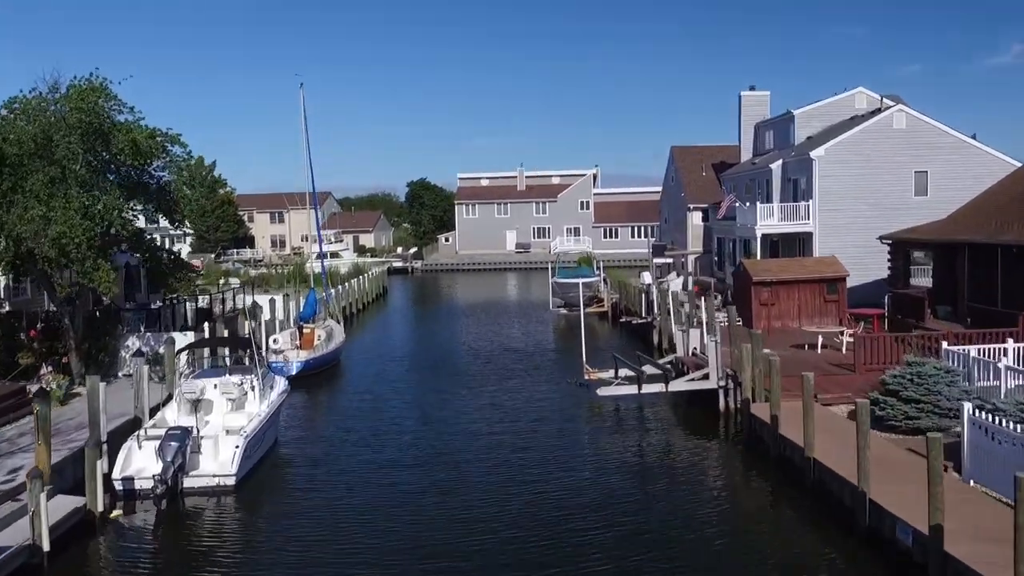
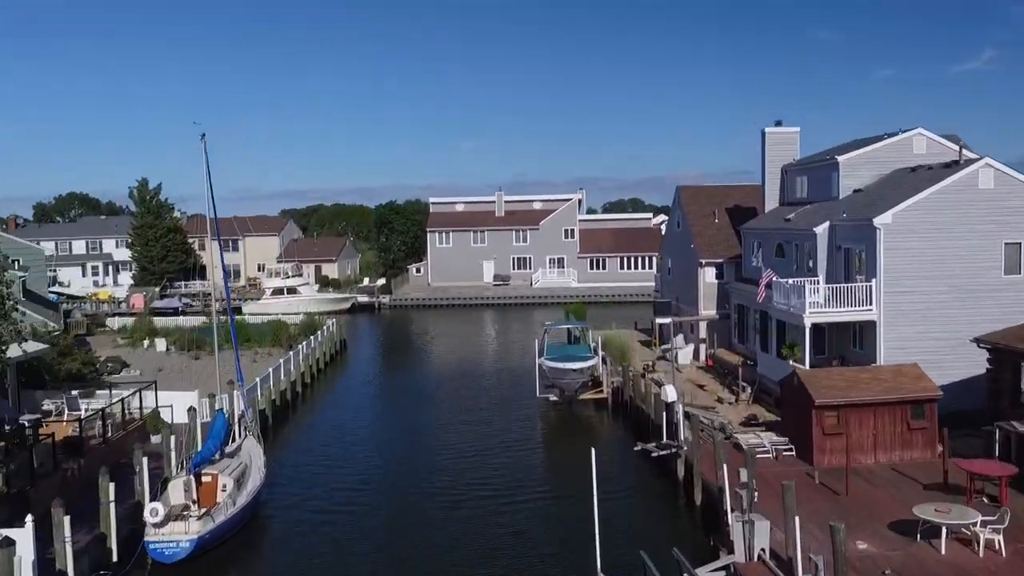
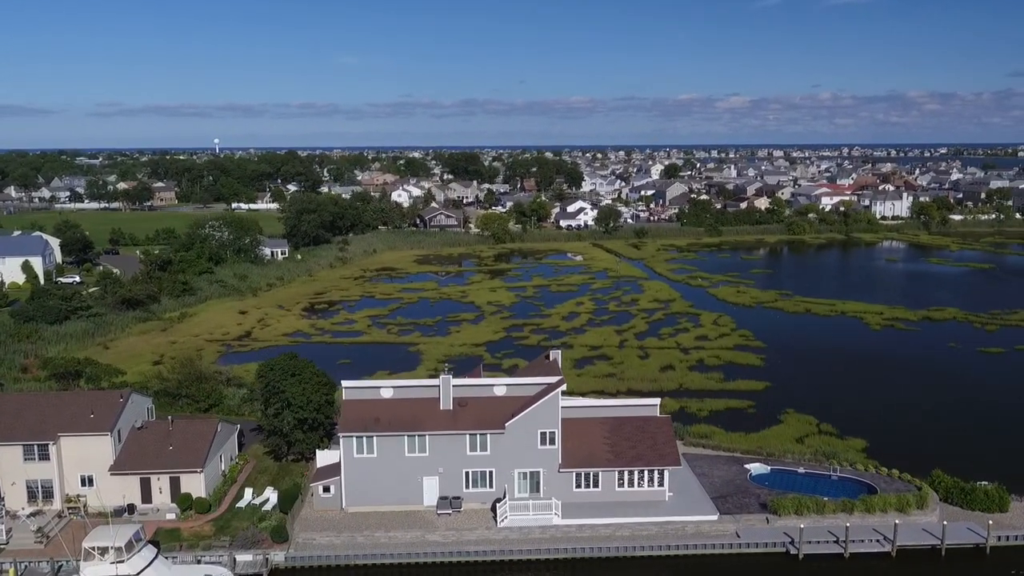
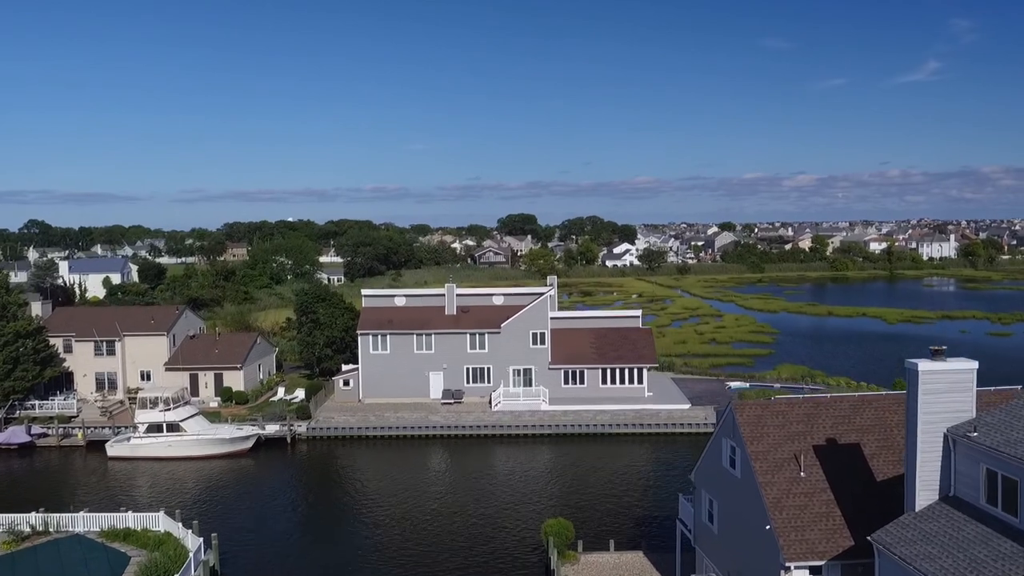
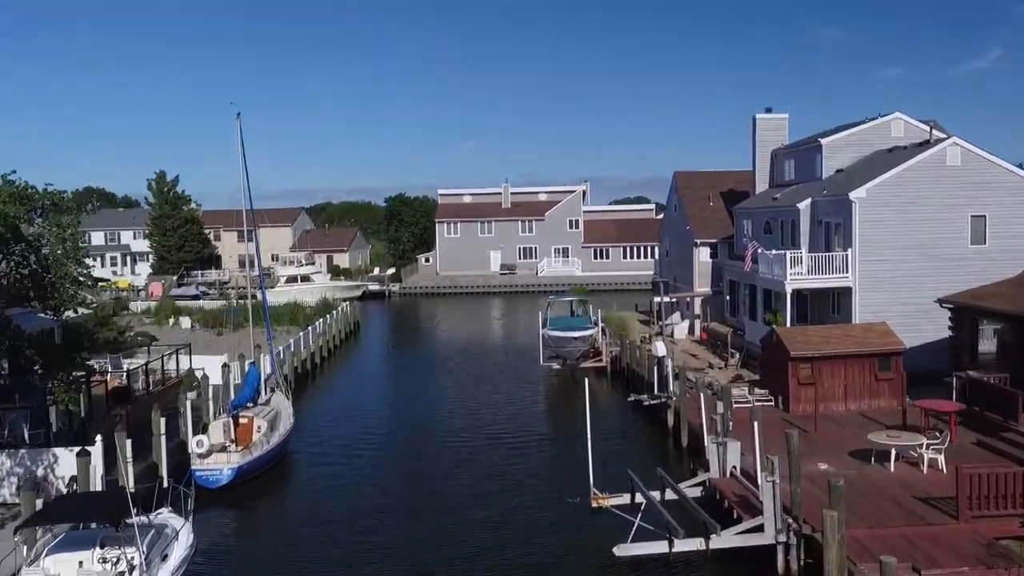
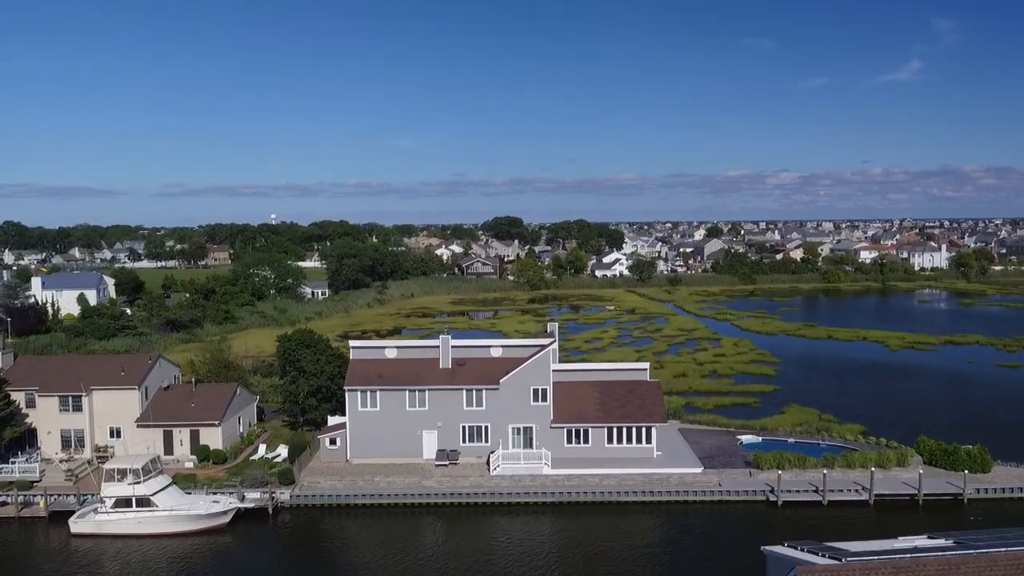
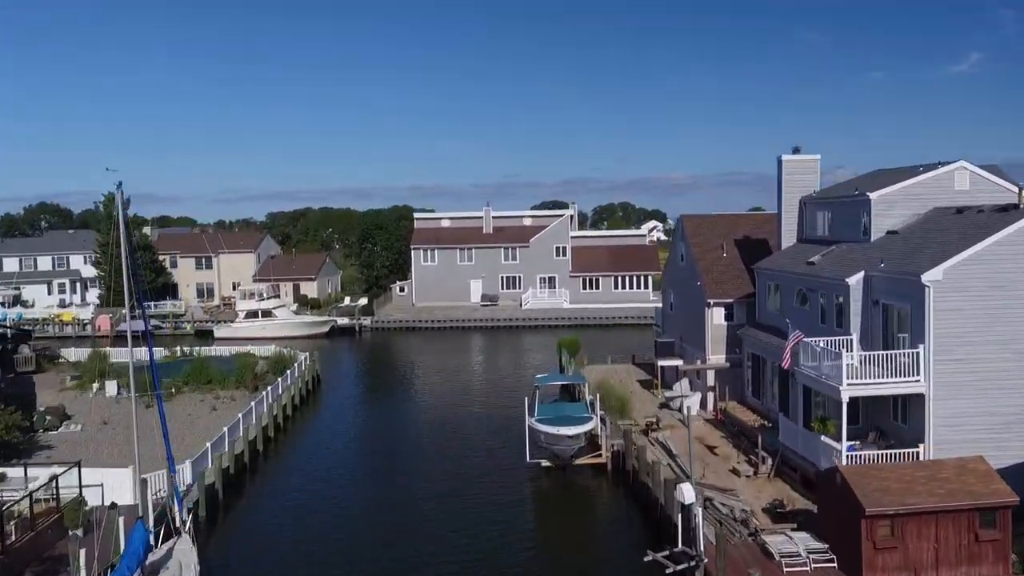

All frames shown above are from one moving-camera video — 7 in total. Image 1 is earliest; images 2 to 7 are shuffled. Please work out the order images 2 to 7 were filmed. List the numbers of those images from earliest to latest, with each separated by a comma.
5, 2, 7, 4, 6, 3
